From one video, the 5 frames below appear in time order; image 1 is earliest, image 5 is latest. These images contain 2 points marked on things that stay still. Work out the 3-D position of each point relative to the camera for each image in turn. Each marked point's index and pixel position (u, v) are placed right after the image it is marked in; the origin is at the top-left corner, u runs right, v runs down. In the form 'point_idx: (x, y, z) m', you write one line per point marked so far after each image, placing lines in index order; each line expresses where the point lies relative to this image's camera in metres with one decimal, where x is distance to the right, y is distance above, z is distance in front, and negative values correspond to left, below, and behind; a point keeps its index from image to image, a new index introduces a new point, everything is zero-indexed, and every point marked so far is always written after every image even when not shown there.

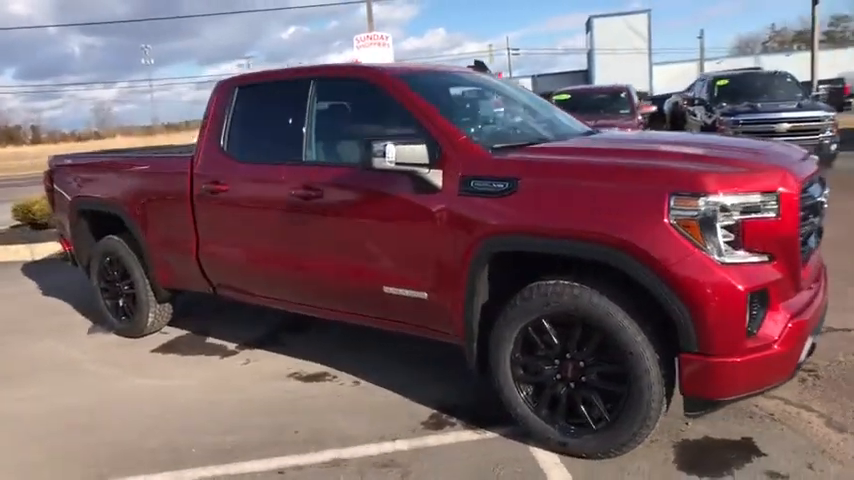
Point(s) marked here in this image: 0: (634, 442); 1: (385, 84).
0: (+1.1, -1.0, +3.3) m
1: (-0.2, +1.0, +4.2) m
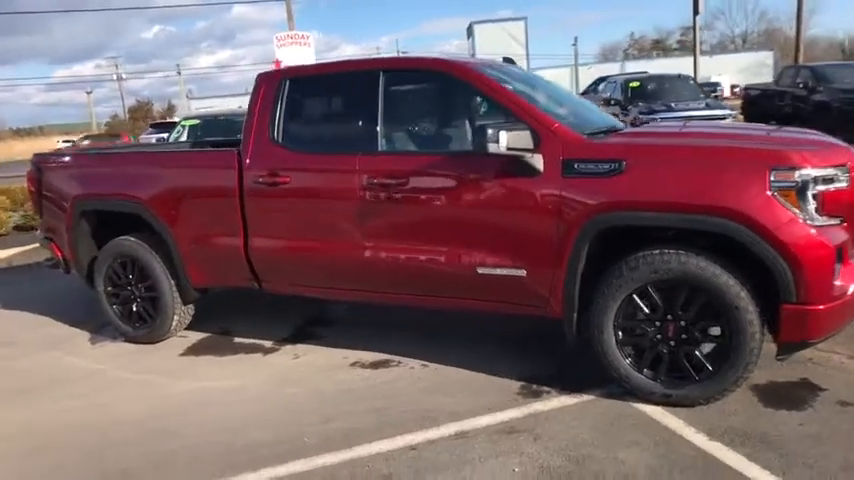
0: (+1.8, -0.9, +3.7) m
1: (+0.3, +1.2, +4.4) m
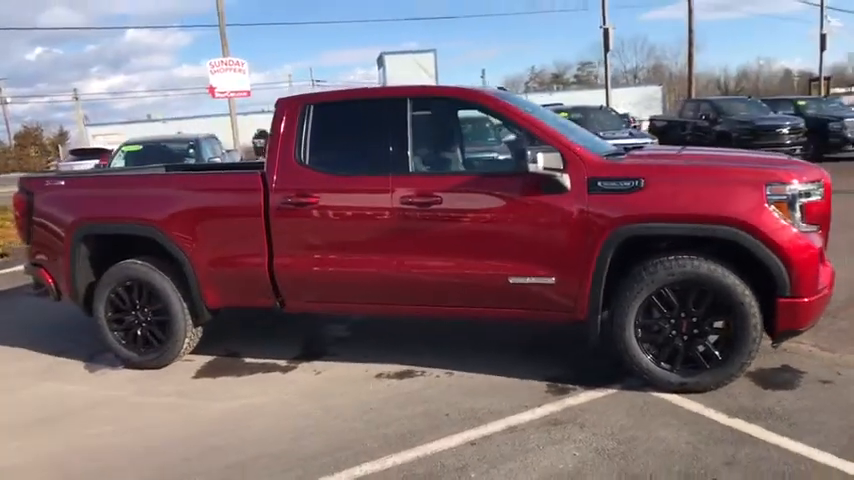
0: (+2.2, -0.9, +4.3) m
1: (+0.5, +1.1, +4.8) m
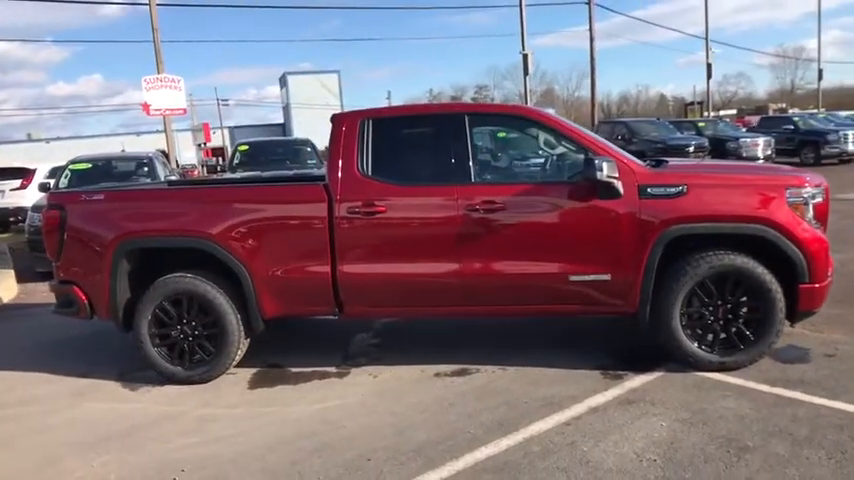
0: (+2.8, -0.9, +5.1) m
1: (+0.9, +1.0, +5.3) m
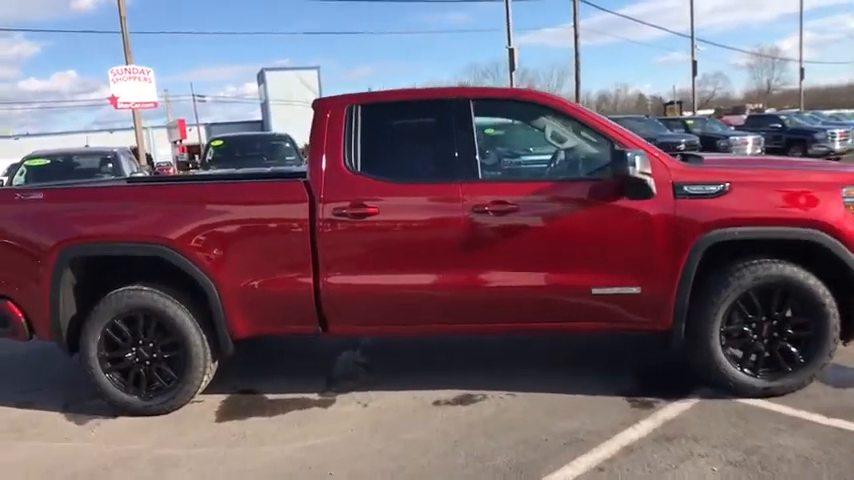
0: (+2.8, -0.9, +4.4) m
1: (+0.9, +1.0, +4.6) m
